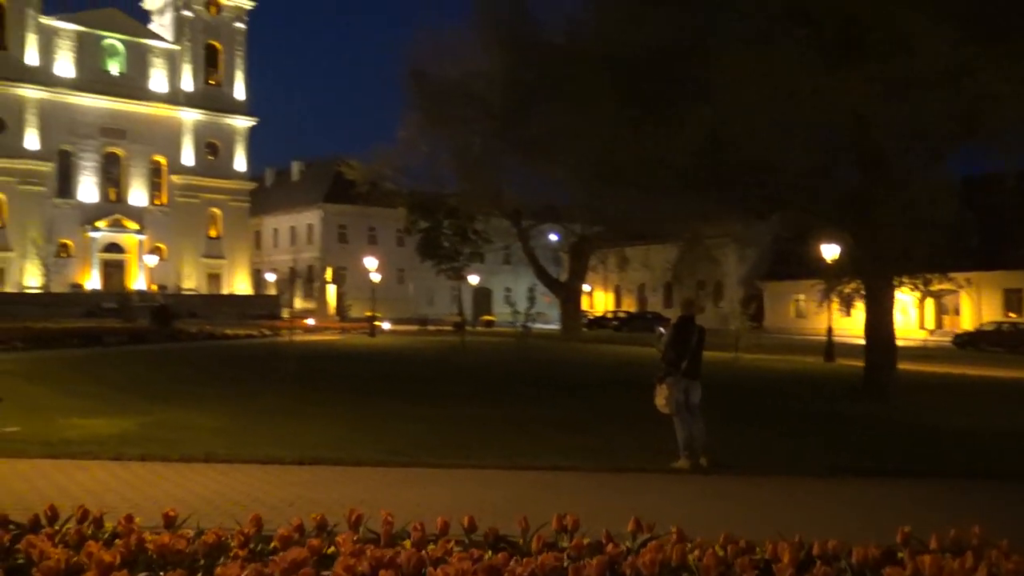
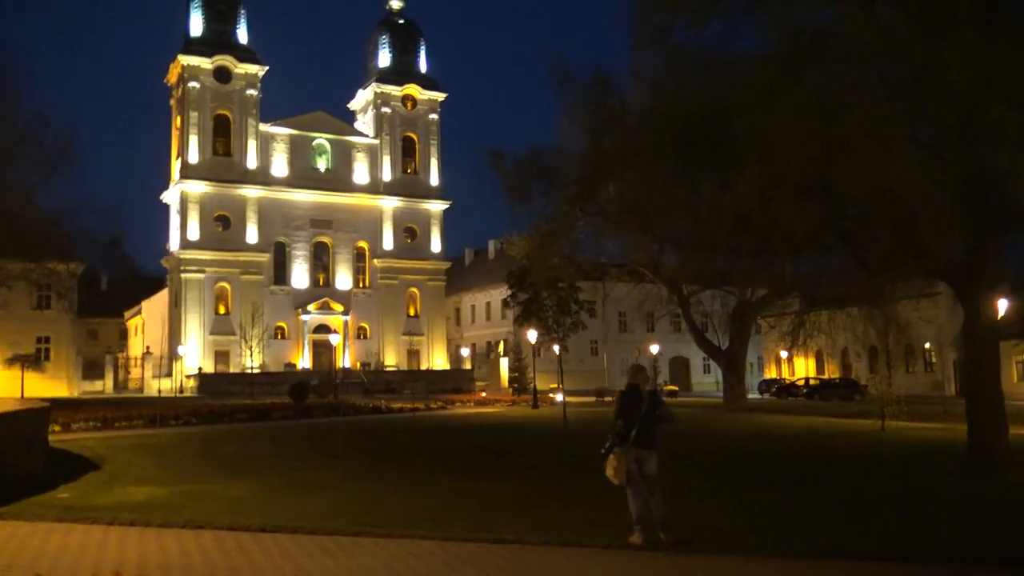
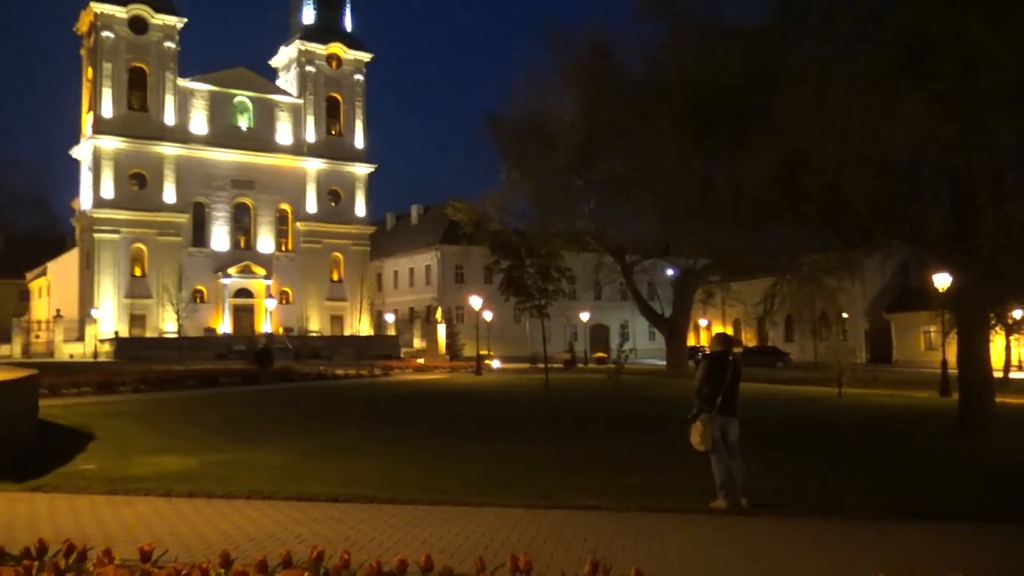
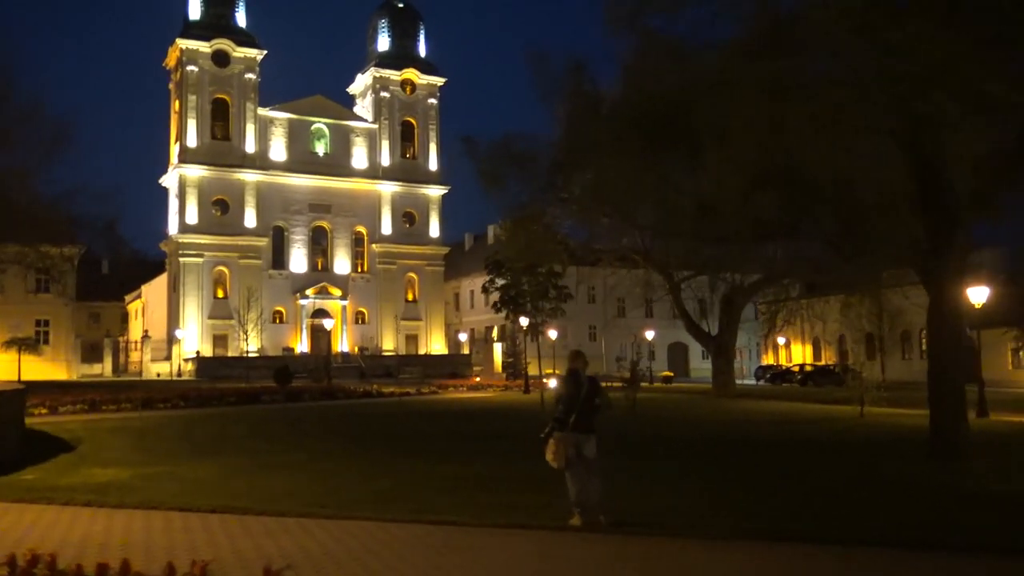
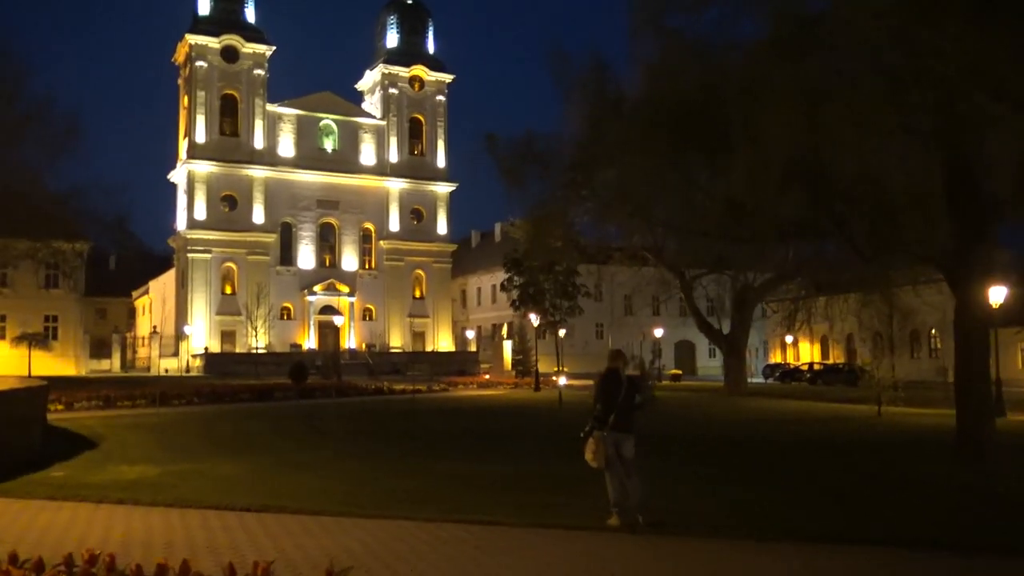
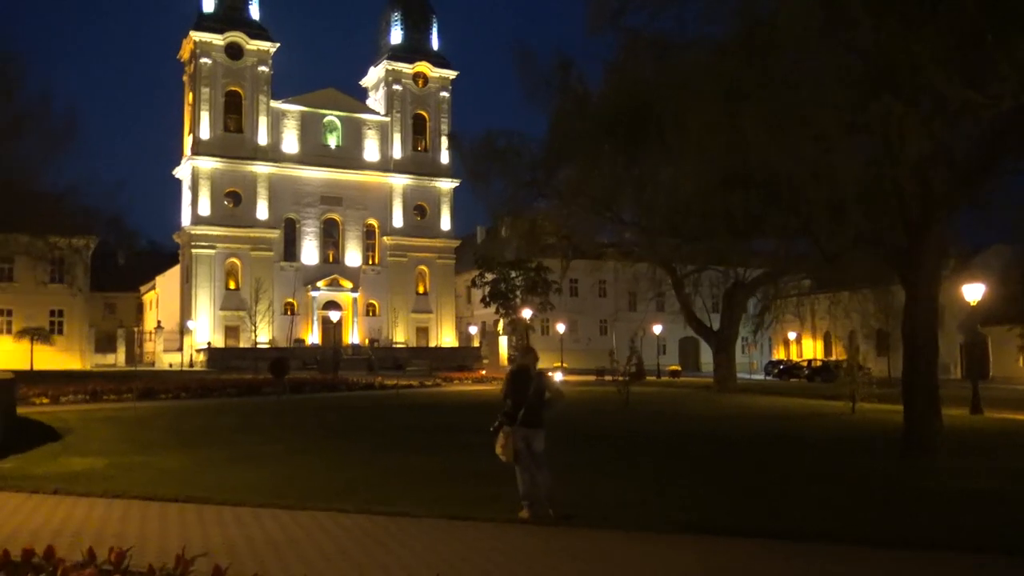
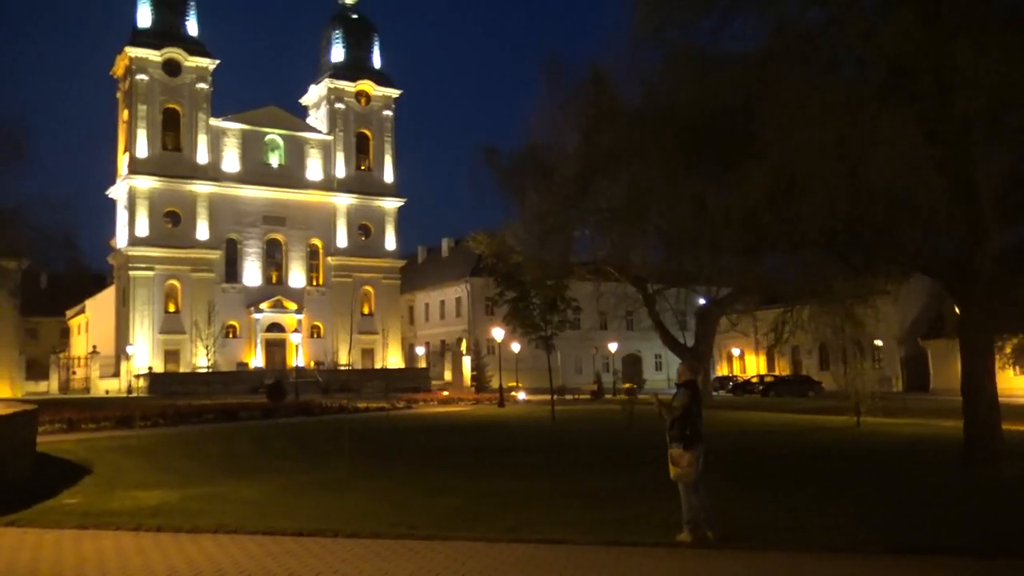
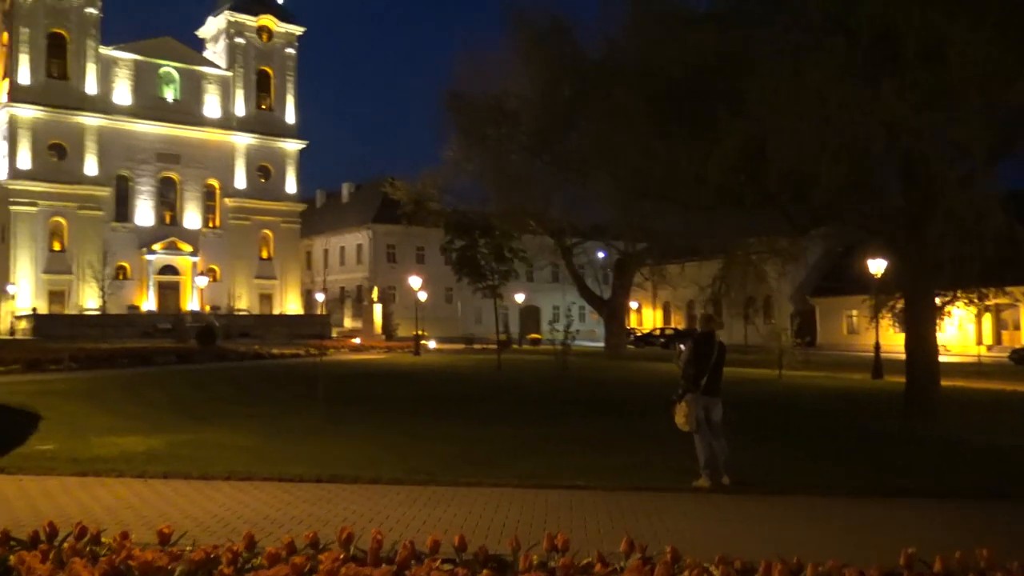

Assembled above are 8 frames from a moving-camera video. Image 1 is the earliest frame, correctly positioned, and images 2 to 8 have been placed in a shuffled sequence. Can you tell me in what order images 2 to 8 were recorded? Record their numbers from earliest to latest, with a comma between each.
8, 3, 7, 2, 5, 4, 6
